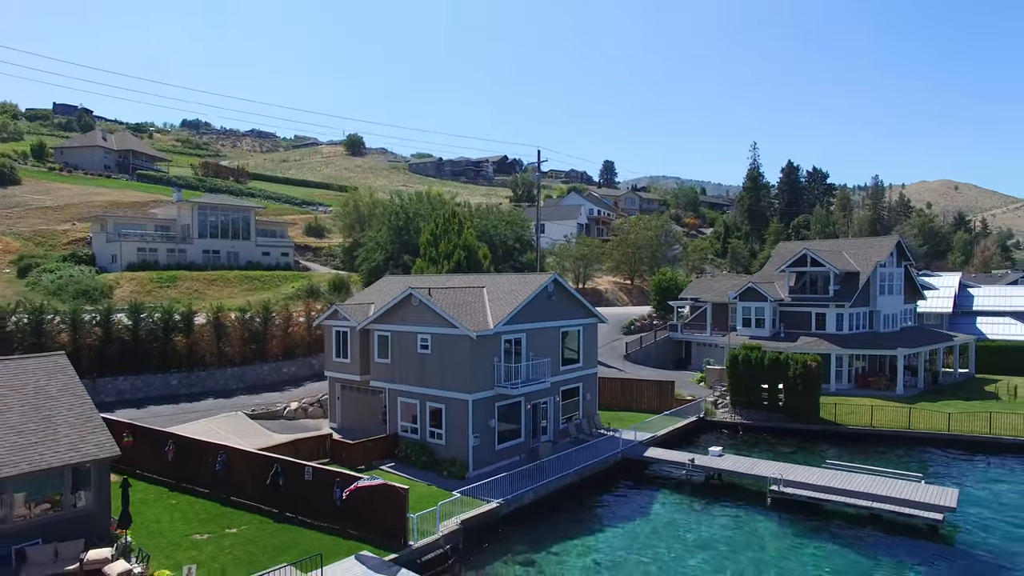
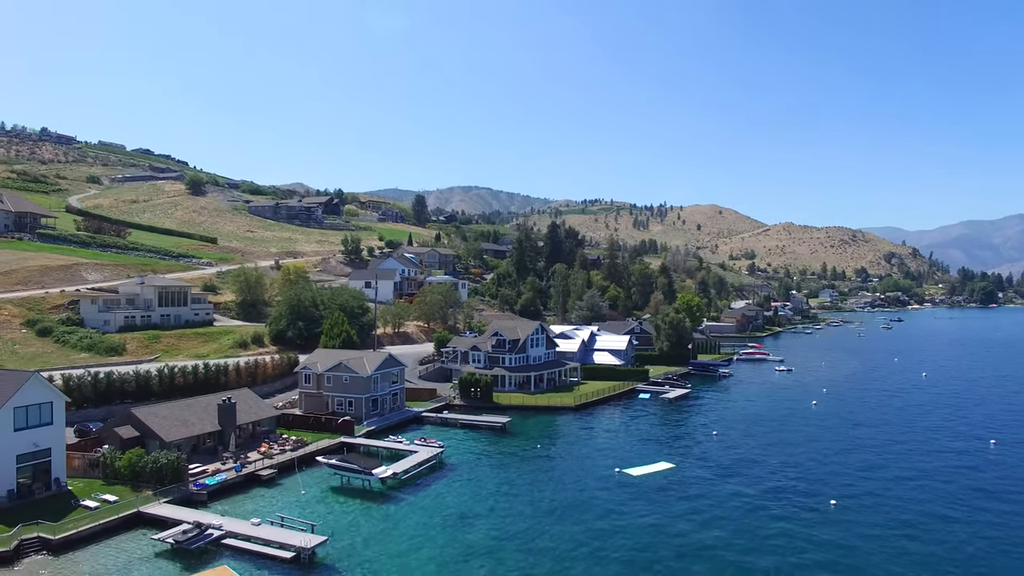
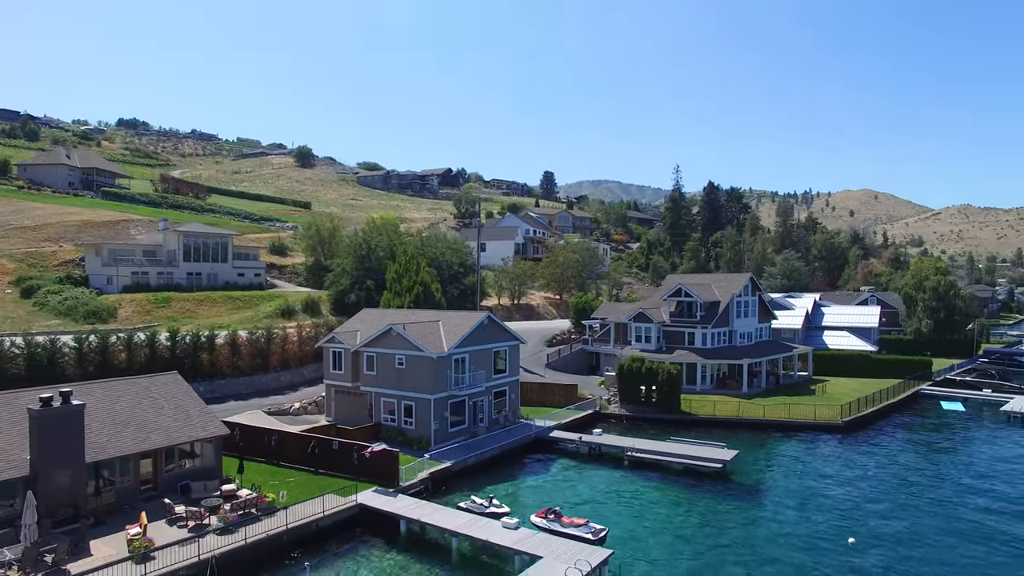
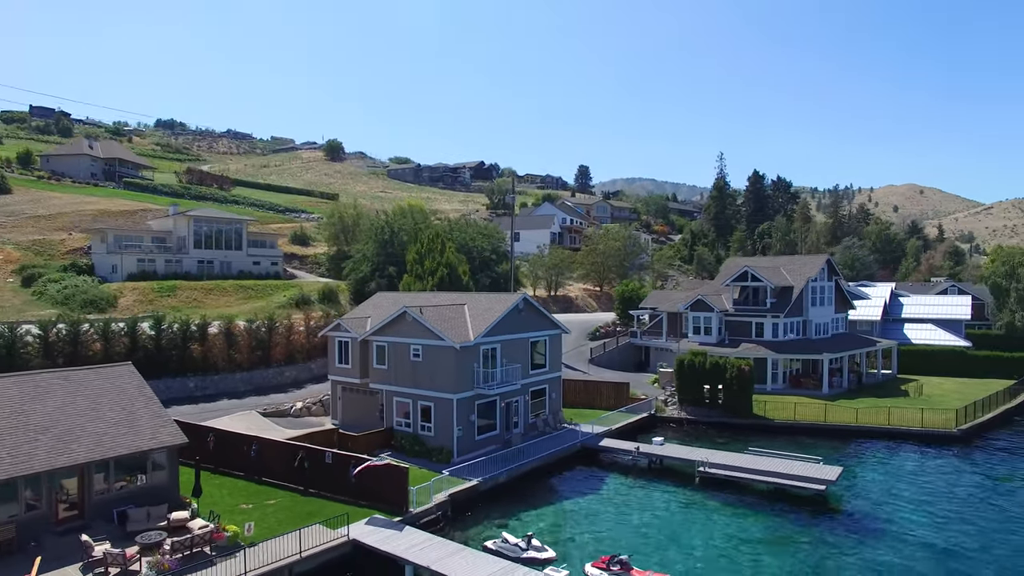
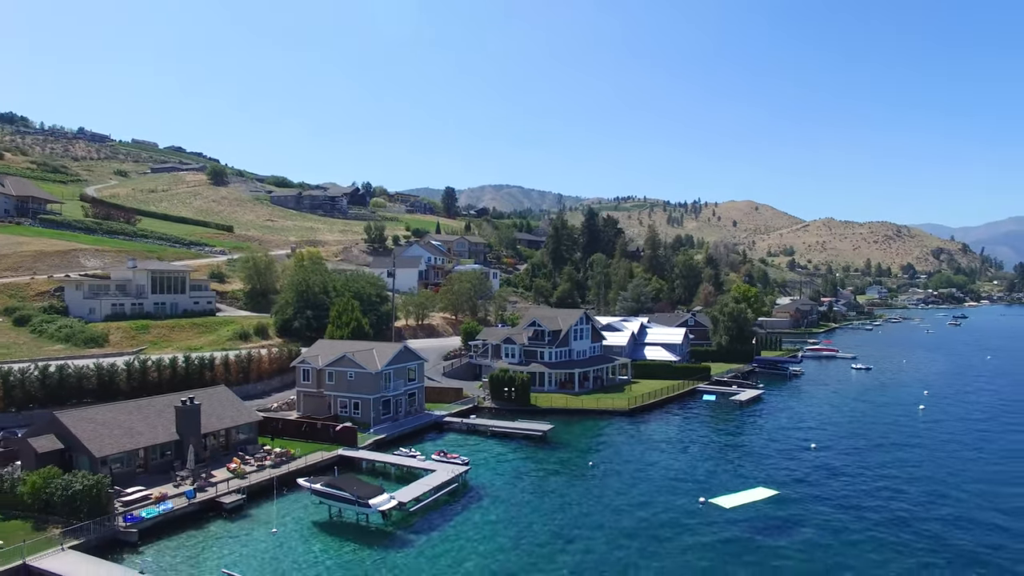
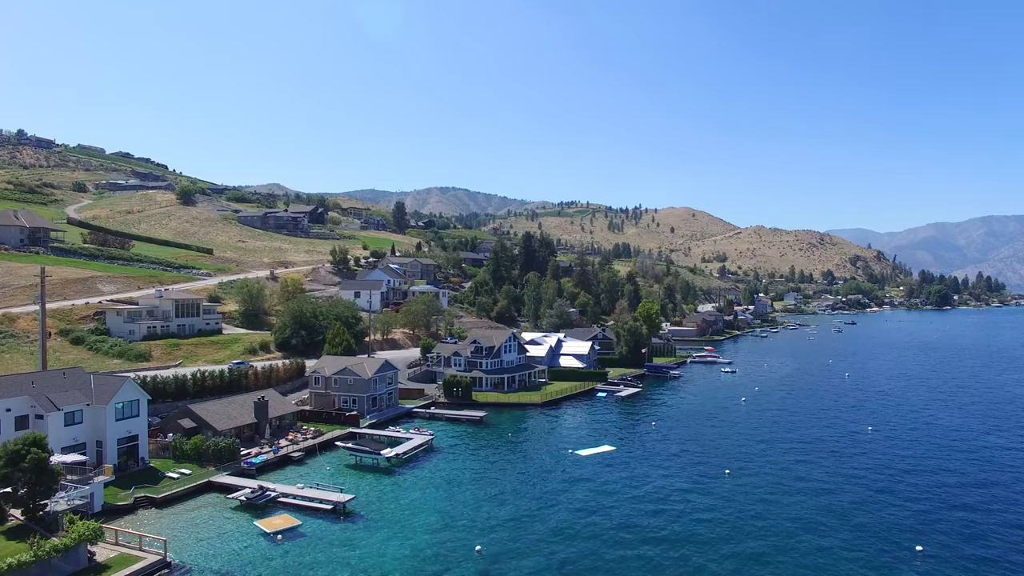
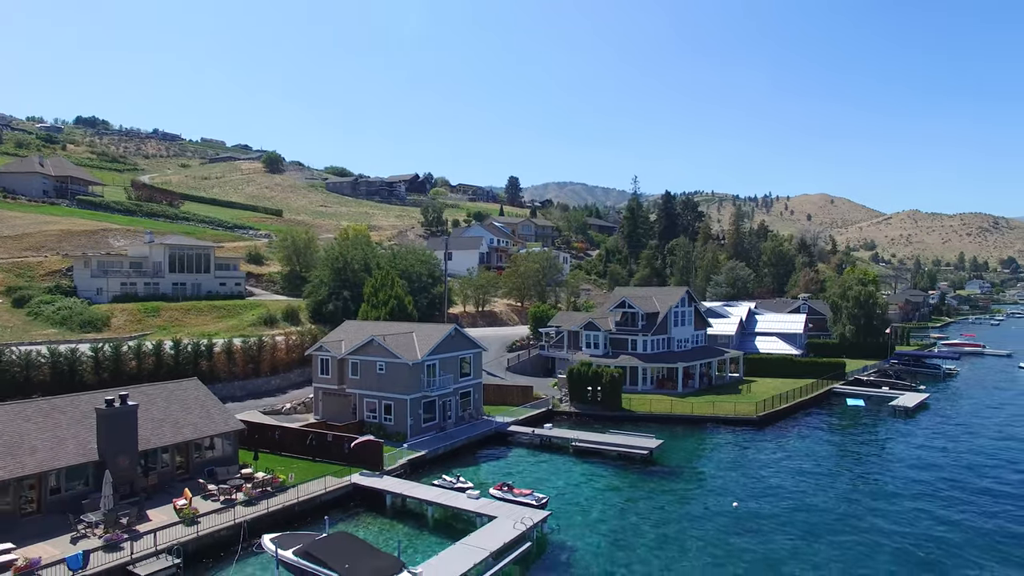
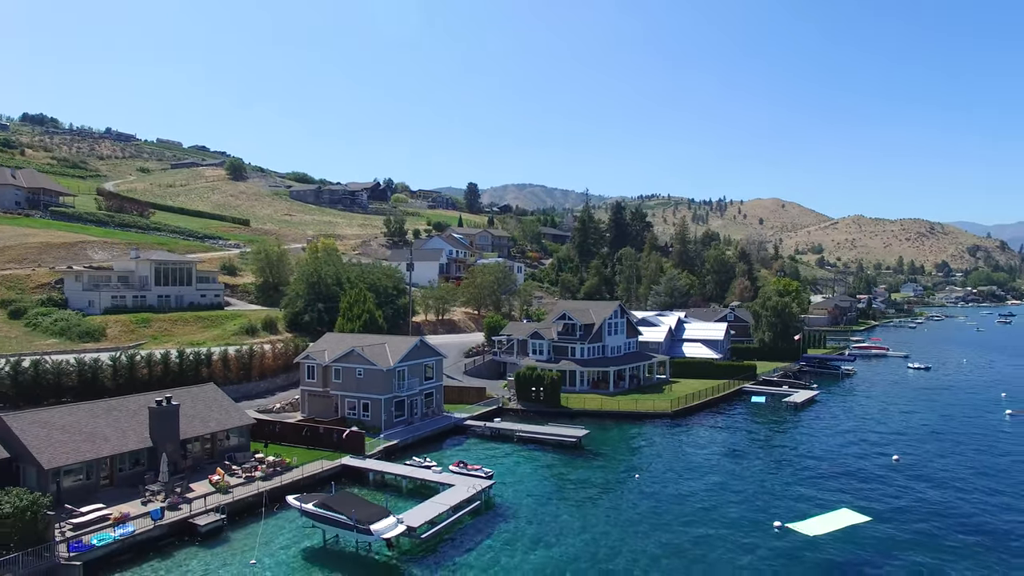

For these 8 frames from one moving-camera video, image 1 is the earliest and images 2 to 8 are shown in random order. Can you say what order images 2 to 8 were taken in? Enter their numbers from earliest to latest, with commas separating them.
4, 3, 7, 8, 5, 2, 6
